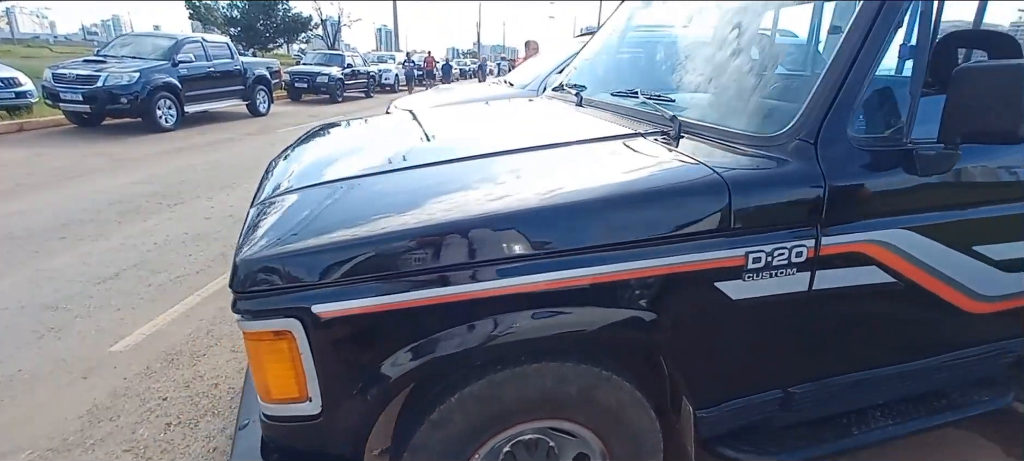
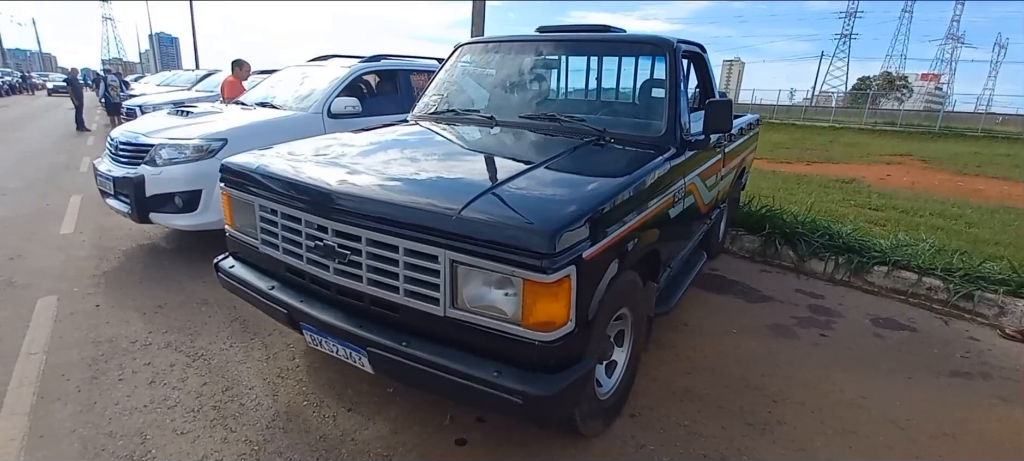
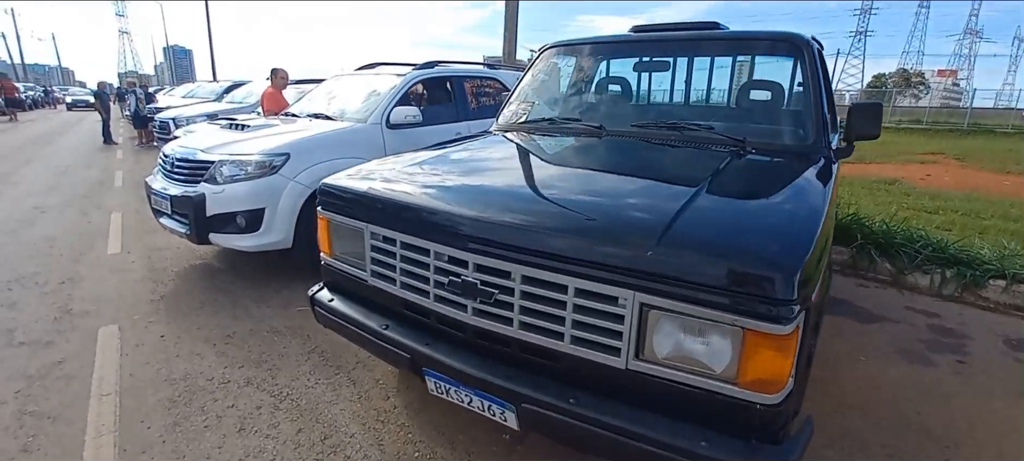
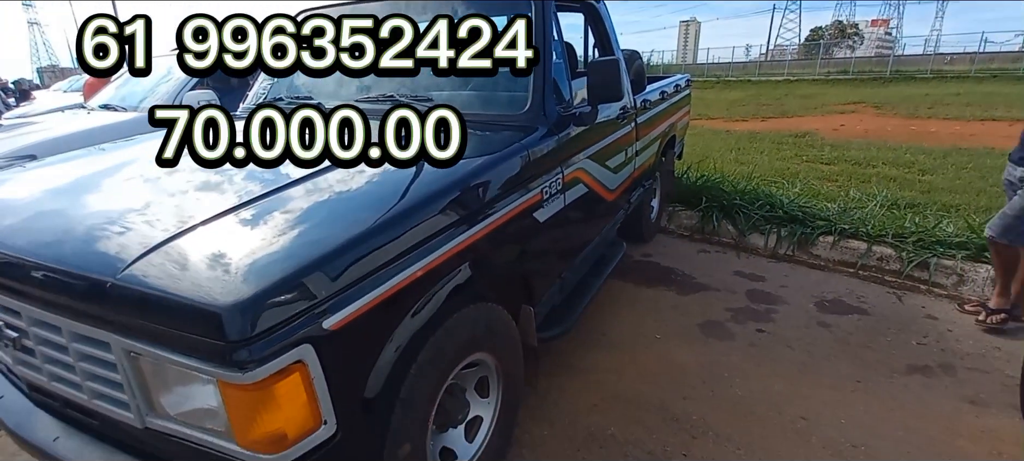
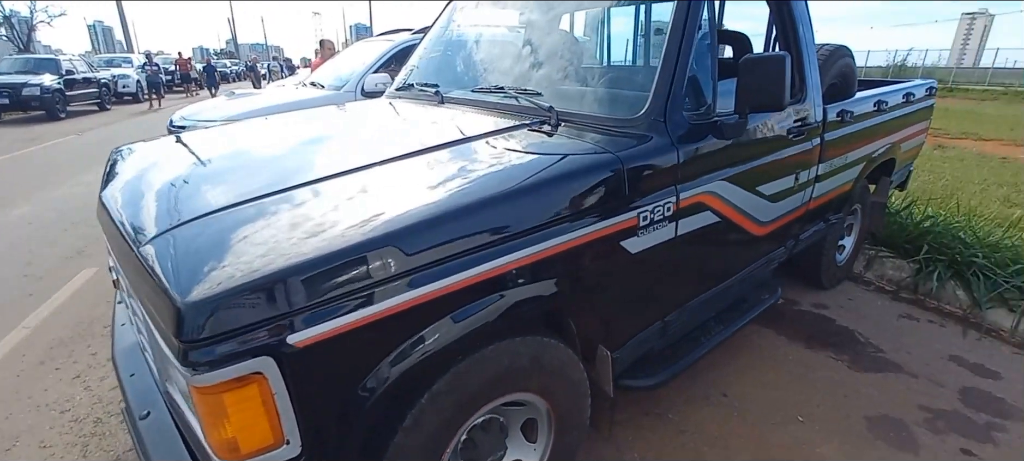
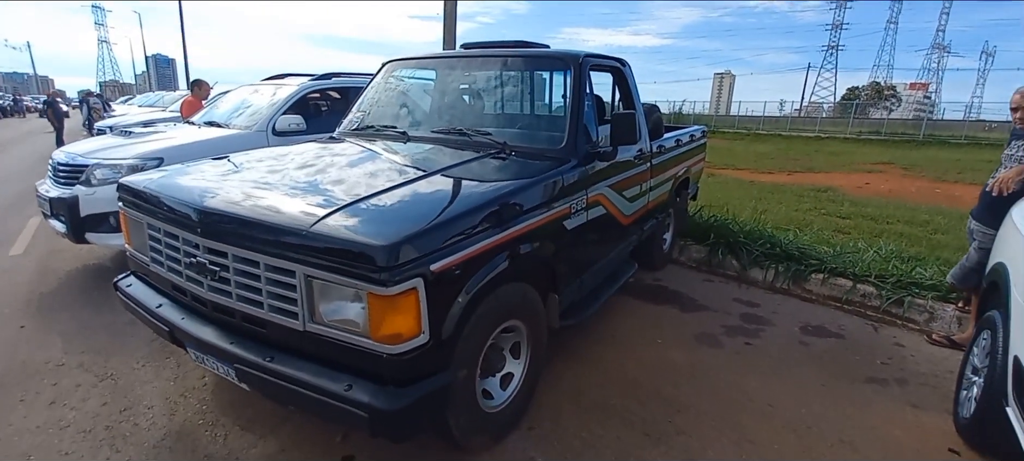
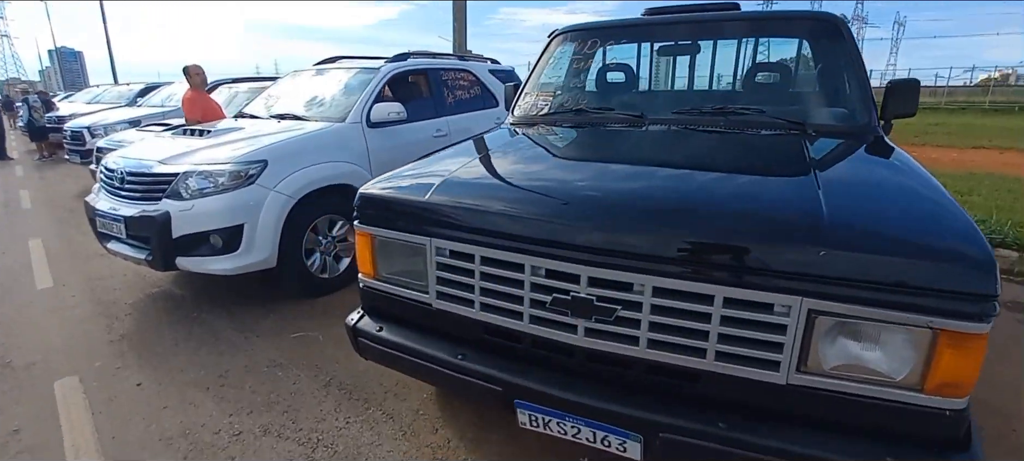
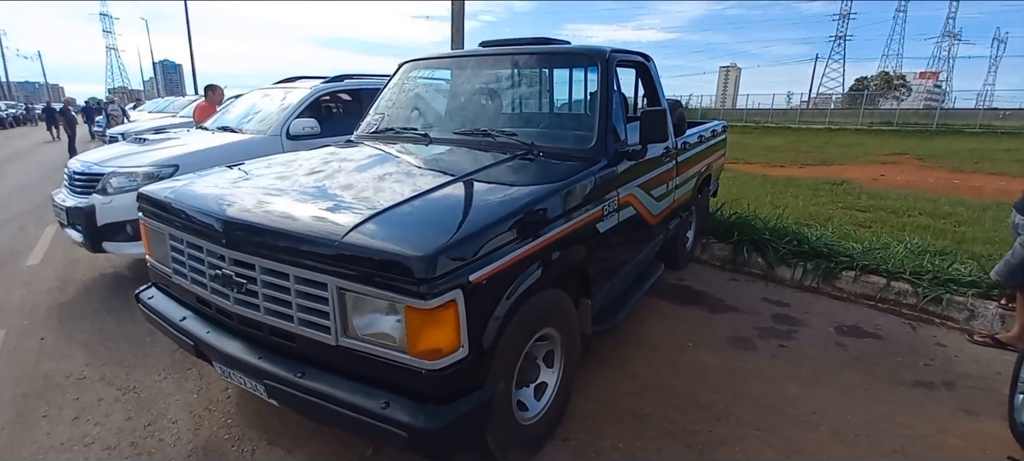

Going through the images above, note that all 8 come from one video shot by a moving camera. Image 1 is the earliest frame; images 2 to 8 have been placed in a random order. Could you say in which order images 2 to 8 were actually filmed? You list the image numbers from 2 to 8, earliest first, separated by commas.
5, 4, 8, 6, 2, 3, 7
